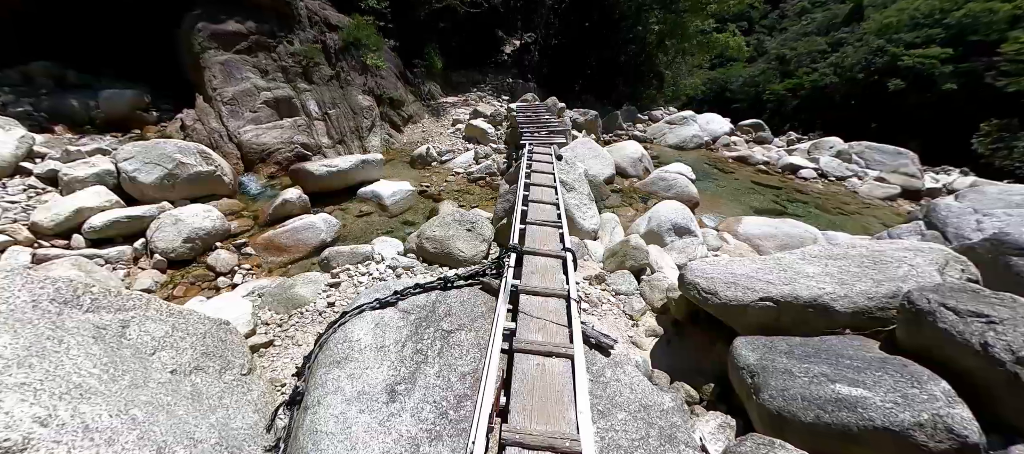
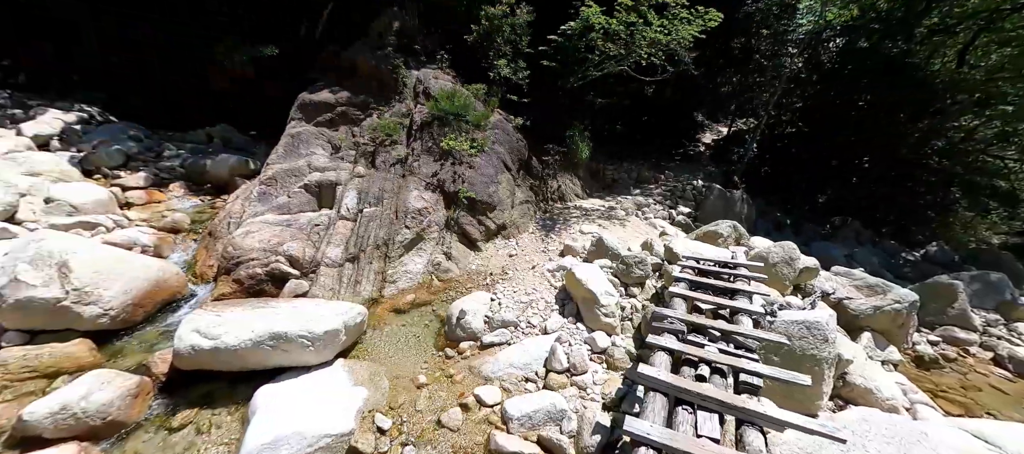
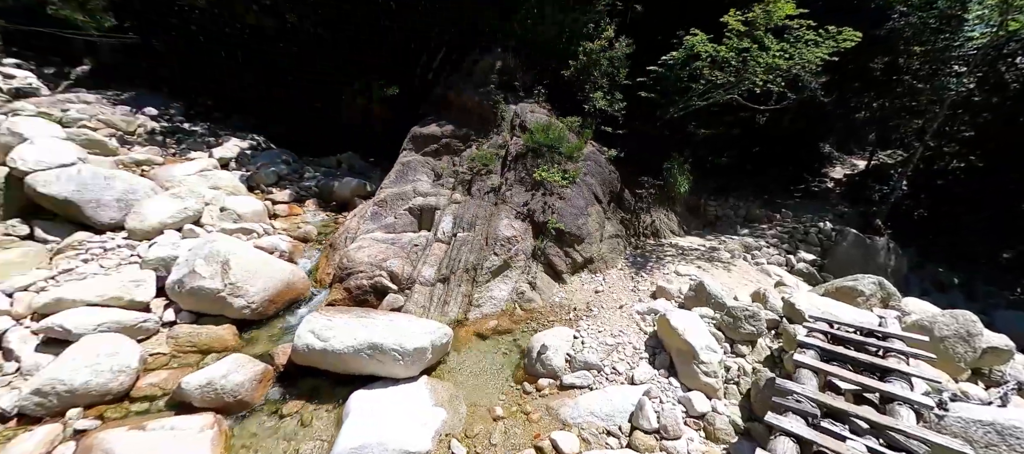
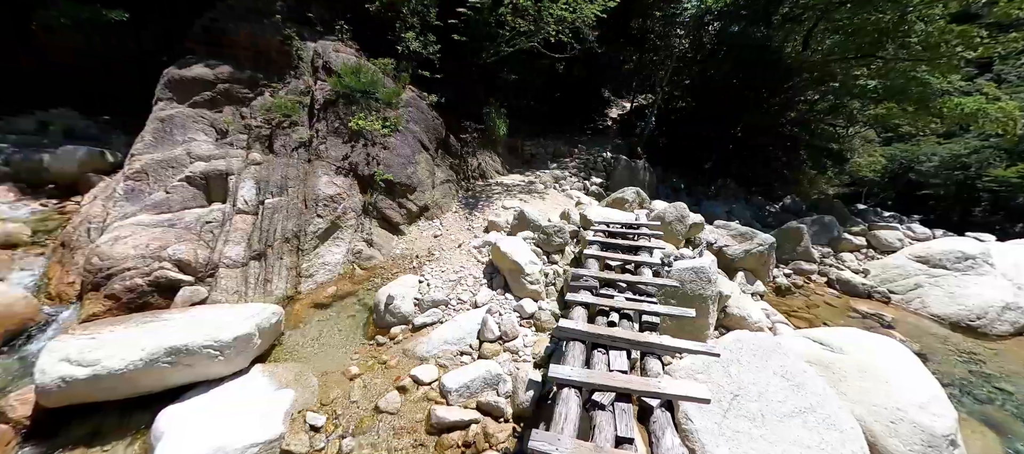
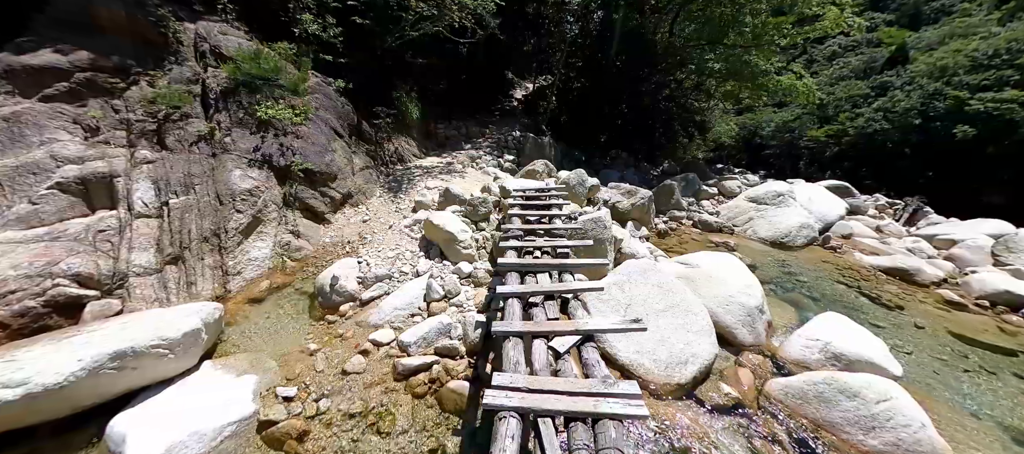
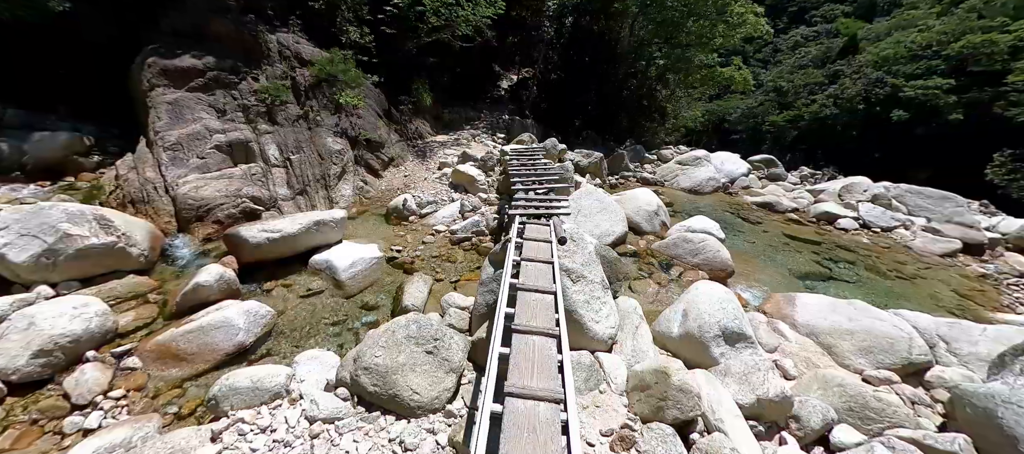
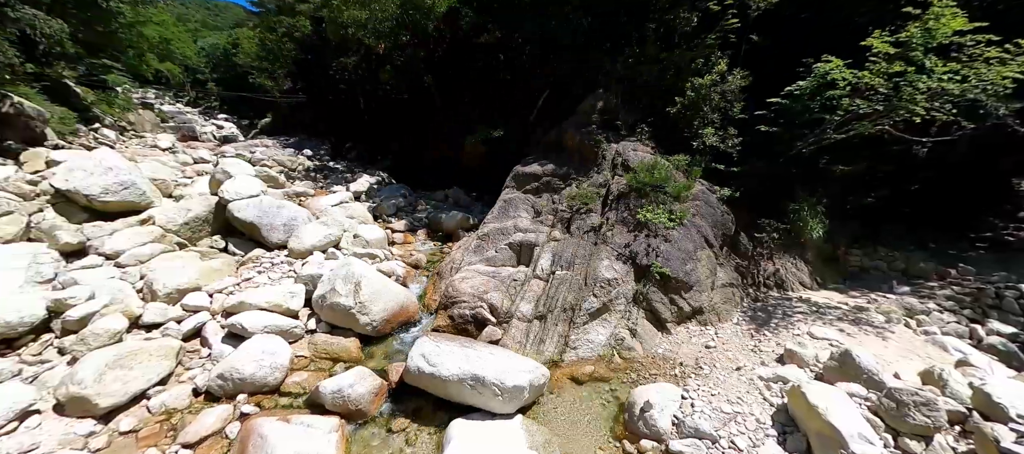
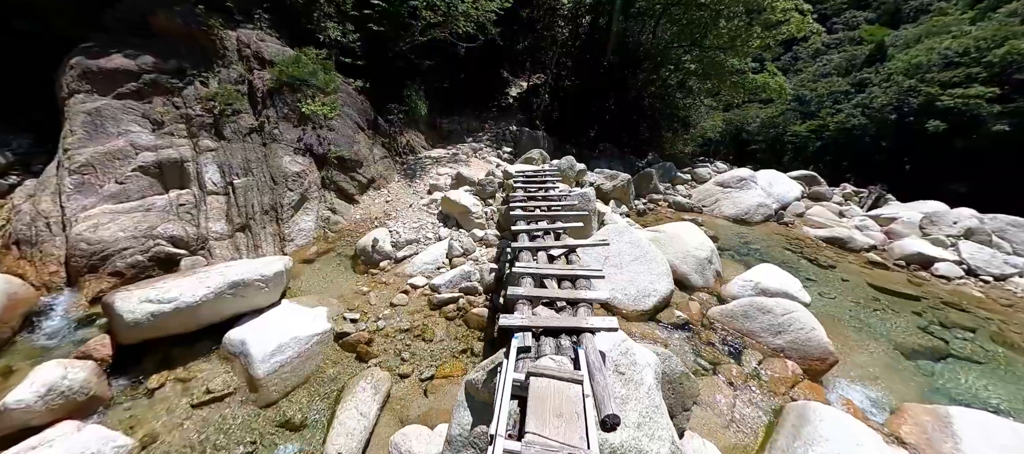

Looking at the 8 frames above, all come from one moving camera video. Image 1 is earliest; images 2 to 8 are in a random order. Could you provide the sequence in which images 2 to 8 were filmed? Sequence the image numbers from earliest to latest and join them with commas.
6, 8, 5, 4, 2, 3, 7
